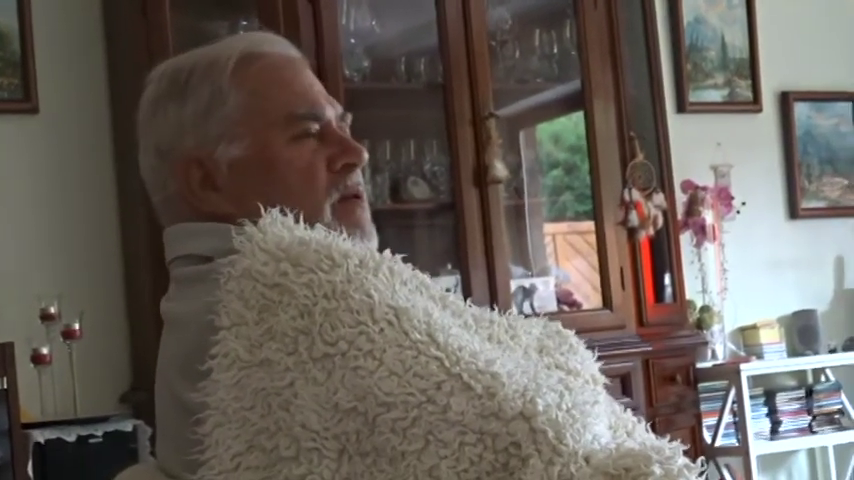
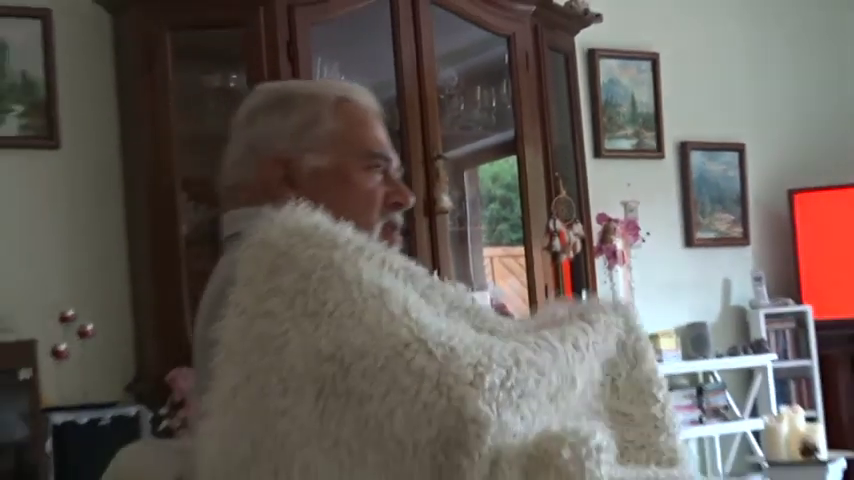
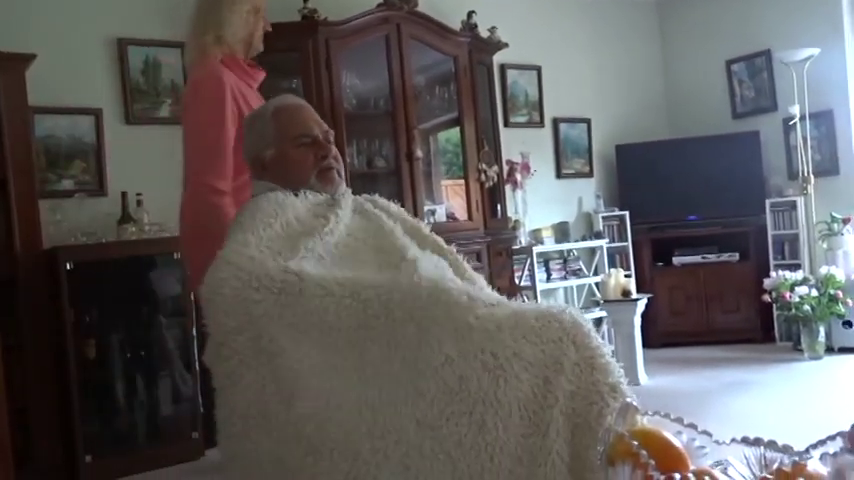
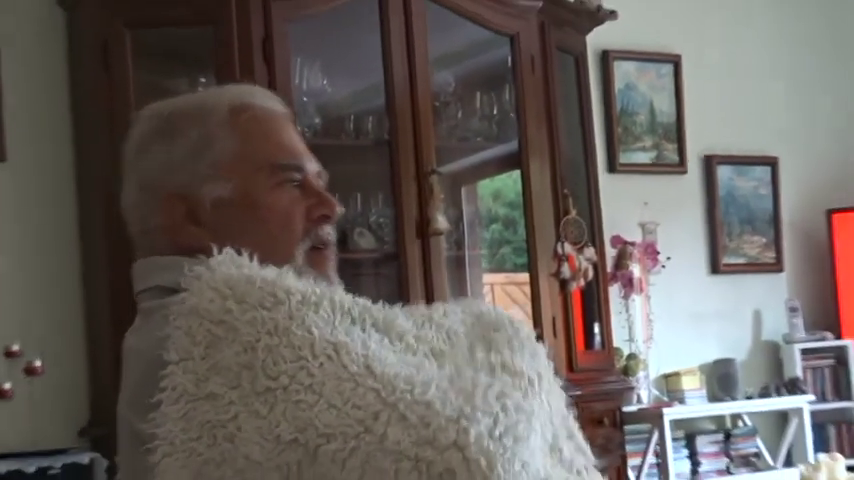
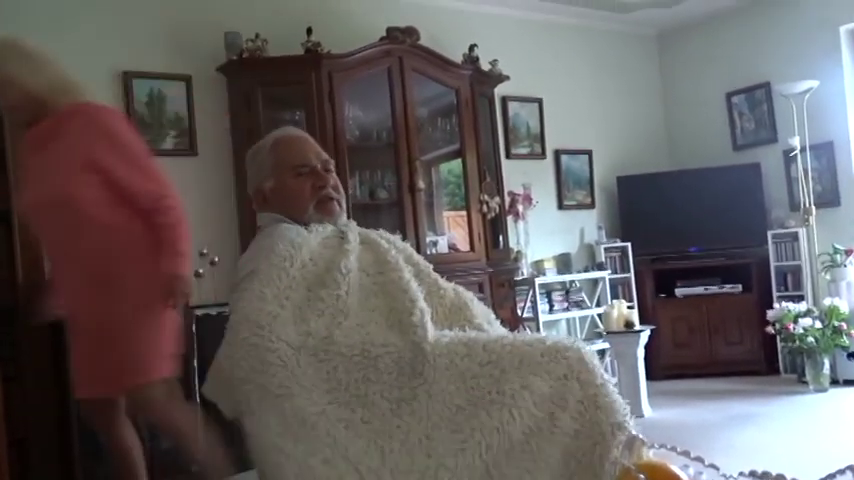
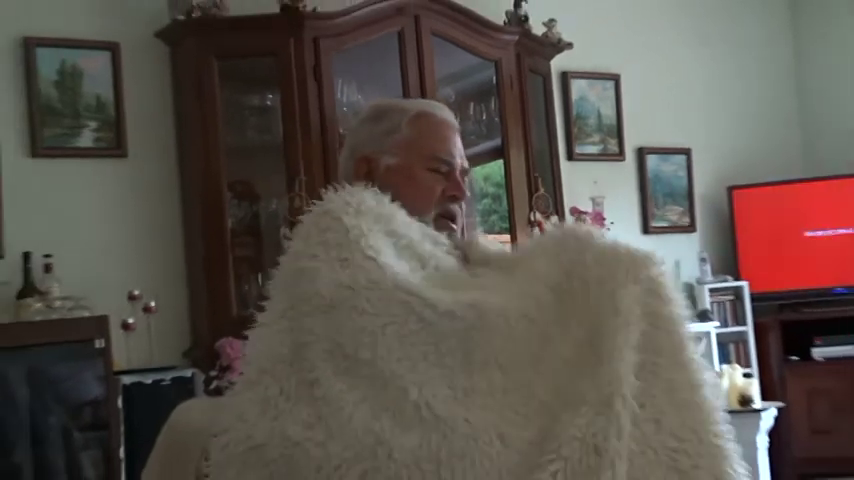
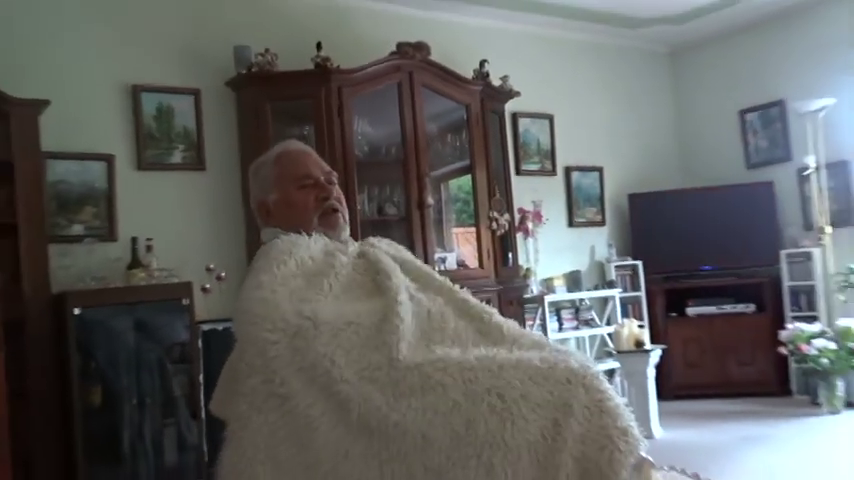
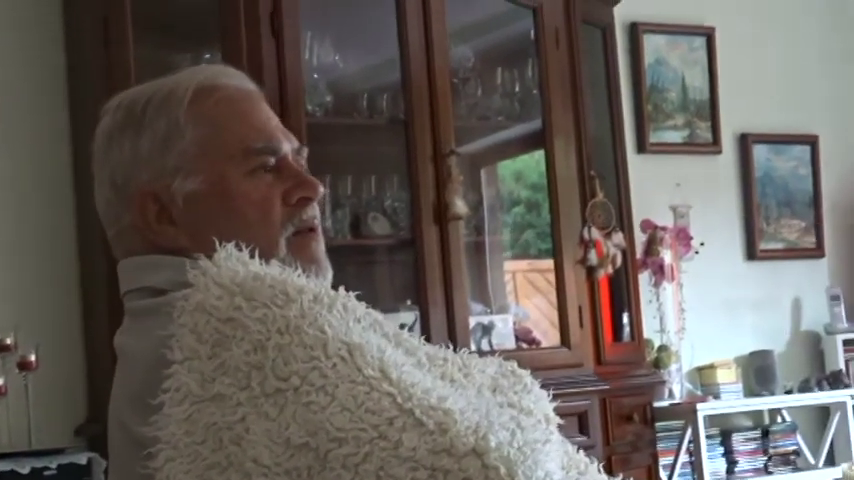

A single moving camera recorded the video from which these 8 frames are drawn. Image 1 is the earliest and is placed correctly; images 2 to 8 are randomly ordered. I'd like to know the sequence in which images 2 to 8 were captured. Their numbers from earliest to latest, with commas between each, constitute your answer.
8, 4, 2, 6, 7, 3, 5
